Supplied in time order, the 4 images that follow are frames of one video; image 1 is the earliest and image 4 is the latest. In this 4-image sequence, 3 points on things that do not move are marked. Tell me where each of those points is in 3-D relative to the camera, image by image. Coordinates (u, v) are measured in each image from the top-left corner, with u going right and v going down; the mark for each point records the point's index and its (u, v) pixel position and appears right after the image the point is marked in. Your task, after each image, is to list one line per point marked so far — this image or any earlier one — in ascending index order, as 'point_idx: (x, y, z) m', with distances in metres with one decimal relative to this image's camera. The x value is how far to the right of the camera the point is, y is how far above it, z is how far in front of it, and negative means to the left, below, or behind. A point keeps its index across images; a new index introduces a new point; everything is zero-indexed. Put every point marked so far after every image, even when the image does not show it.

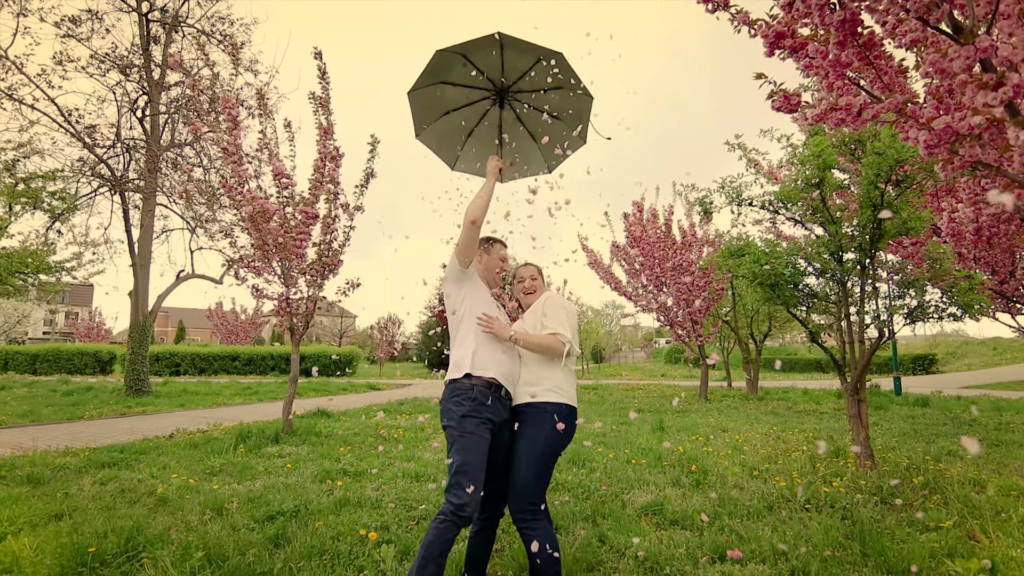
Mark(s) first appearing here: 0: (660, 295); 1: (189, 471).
0: (+4.4, -0.2, +16.3) m
1: (-3.8, -2.2, +6.5) m
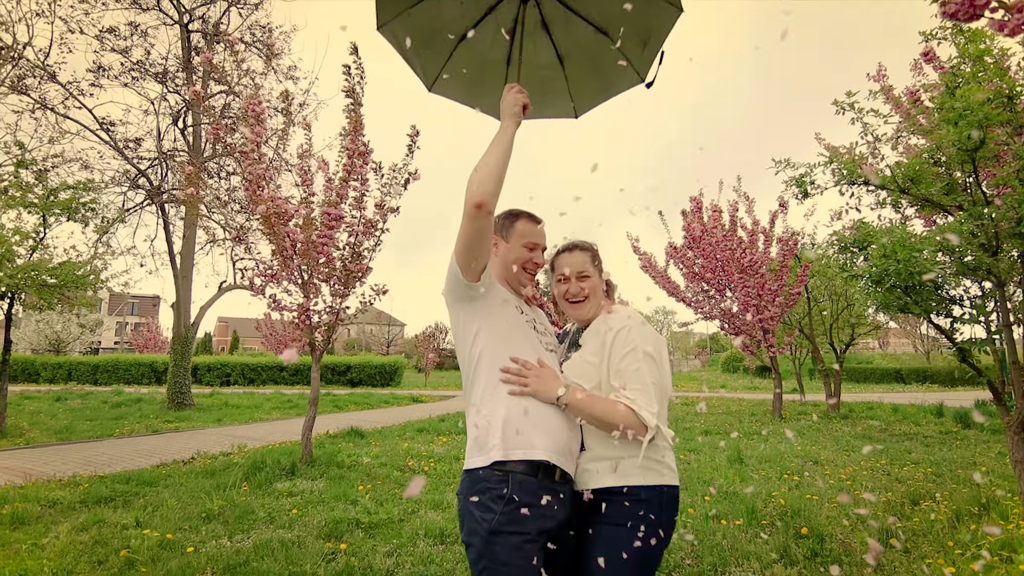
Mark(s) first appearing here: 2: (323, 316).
0: (+5.6, -0.3, +14.6) m
1: (-3.3, -2.3, +5.5) m
2: (-2.9, -0.4, +8.6) m
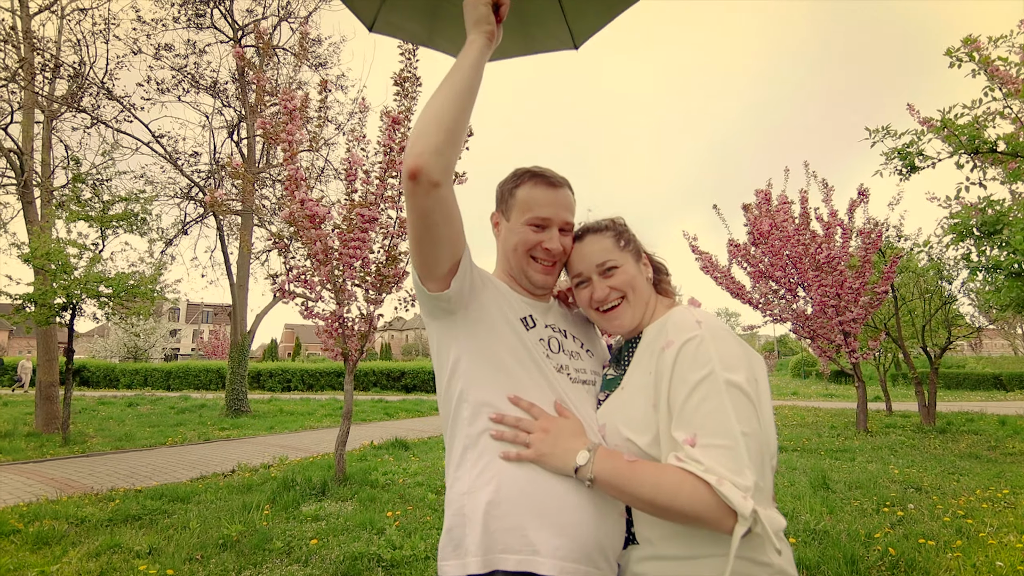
0: (+6.9, -0.3, +13.3) m
1: (-2.9, -2.4, +5.1) m
2: (-2.3, -0.5, +8.1) m
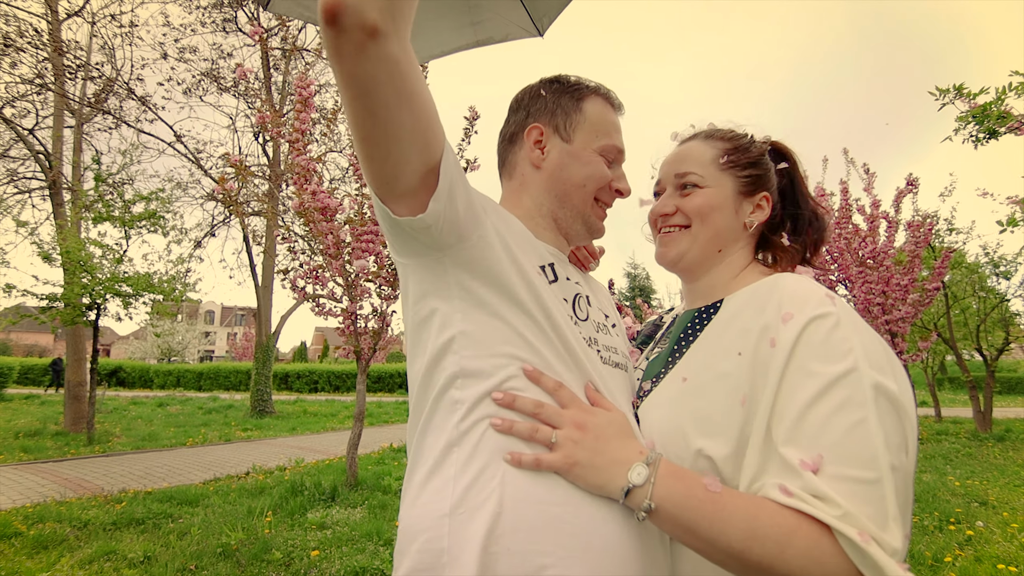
0: (+7.4, -0.2, +12.5) m
1: (-2.8, -2.3, +4.8) m
2: (-2.0, -0.5, +7.8) m
